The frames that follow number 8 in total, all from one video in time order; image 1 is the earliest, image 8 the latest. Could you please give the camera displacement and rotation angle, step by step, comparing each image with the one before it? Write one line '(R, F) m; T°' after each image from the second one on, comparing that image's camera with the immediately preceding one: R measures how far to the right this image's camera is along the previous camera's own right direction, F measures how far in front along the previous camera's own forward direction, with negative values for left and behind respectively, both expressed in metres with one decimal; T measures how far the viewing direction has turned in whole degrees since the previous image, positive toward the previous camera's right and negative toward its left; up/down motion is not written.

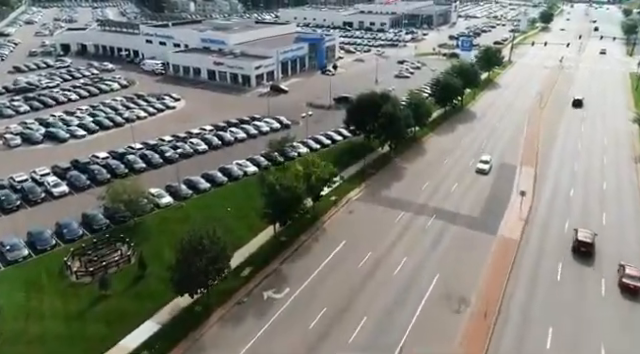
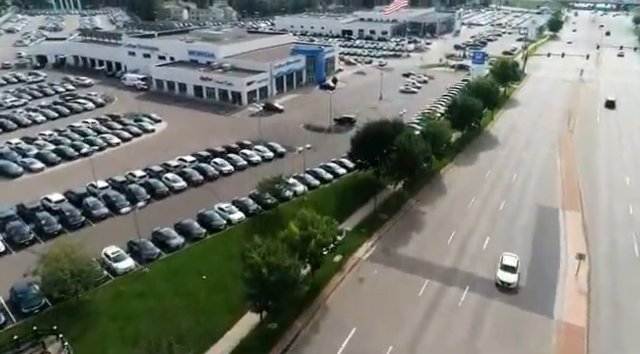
(-0.2, +7.4) m; 0°
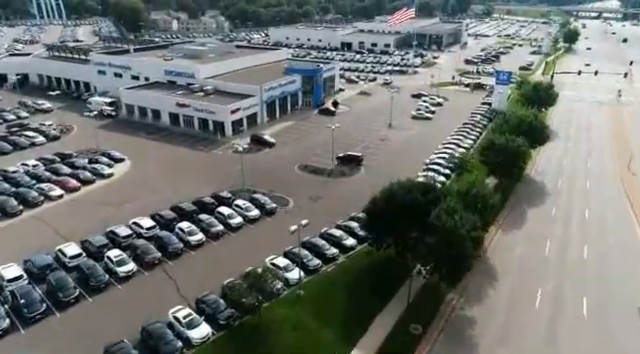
(-0.2, +10.8) m; 0°
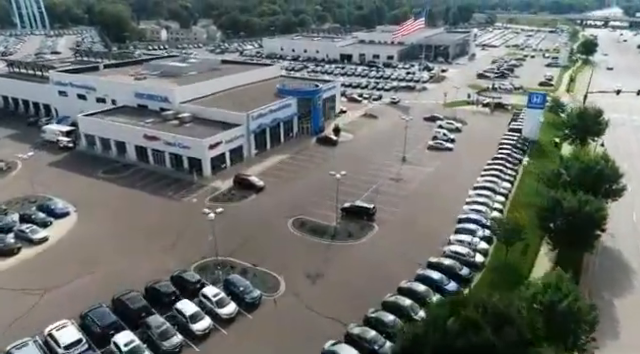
(-0.2, +10.3) m; 0°
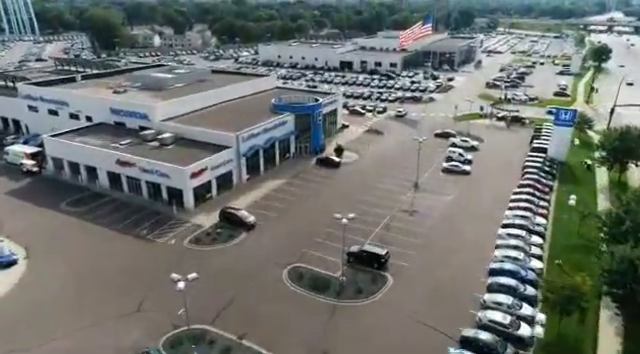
(-0.2, +6.3) m; 0°
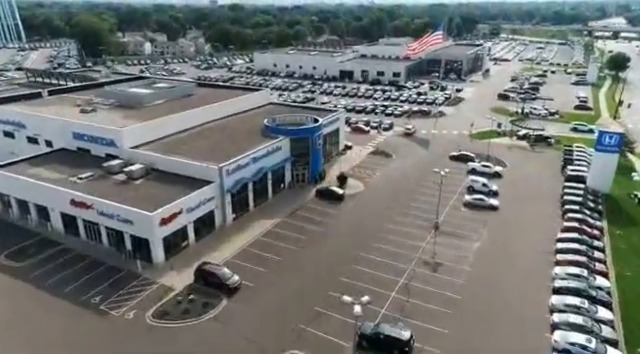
(-0.2, +7.4) m; 0°
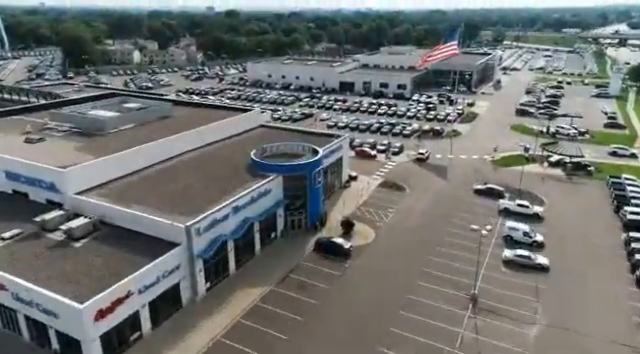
(-0.2, +8.7) m; 0°
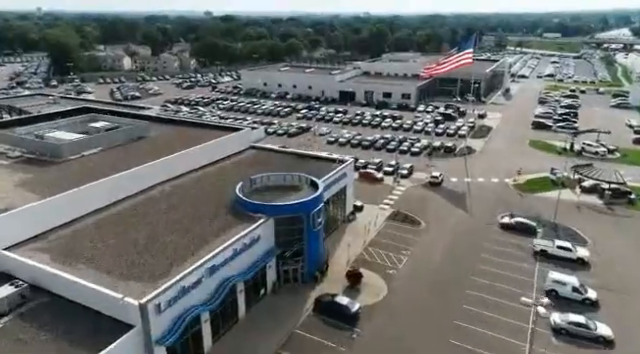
(-0.1, +6.7) m; 0°
